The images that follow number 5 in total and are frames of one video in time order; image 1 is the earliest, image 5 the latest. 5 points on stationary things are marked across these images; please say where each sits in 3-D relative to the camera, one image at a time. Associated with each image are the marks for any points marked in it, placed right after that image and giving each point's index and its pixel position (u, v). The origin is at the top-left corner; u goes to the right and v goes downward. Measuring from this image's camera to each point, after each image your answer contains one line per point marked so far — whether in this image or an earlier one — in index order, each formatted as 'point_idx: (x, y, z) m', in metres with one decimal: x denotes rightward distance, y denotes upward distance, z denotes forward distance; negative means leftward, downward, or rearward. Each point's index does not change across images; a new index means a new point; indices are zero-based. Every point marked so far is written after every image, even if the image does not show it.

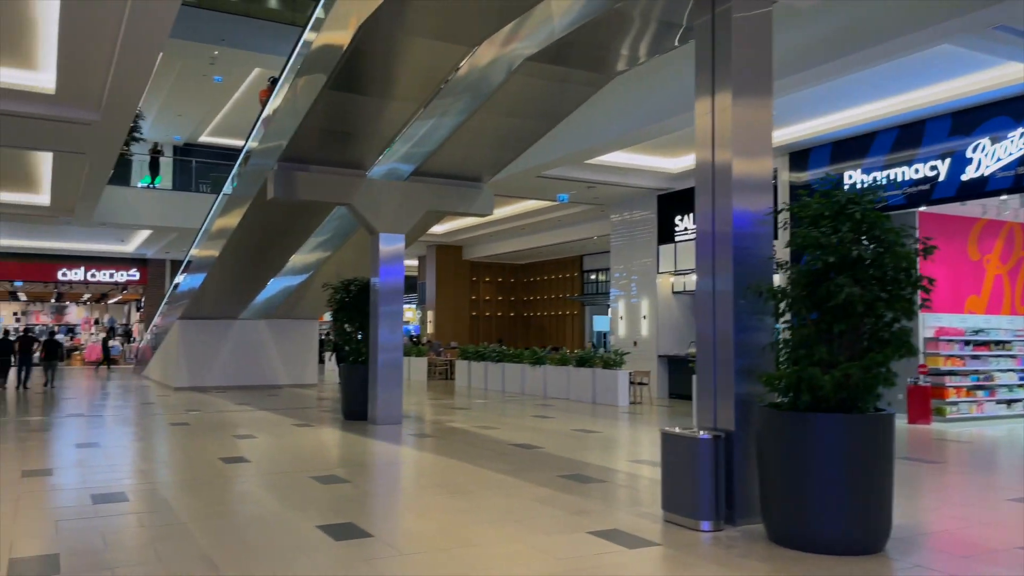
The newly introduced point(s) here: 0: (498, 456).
0: (0.0, -1.6, +7.2) m
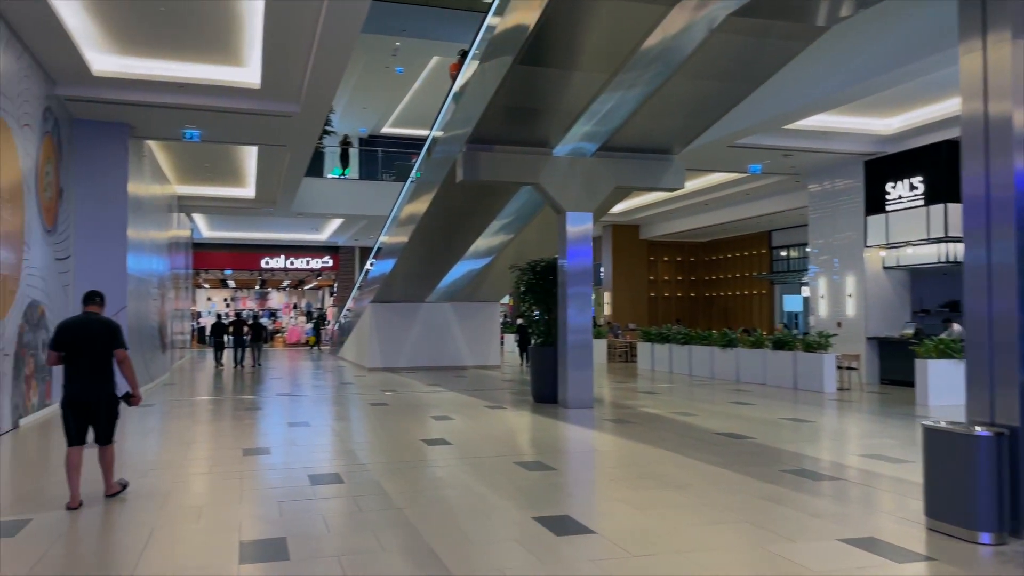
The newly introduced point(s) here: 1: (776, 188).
0: (+1.7, -1.4, +6.7) m
1: (+4.9, +1.9, +14.6) m
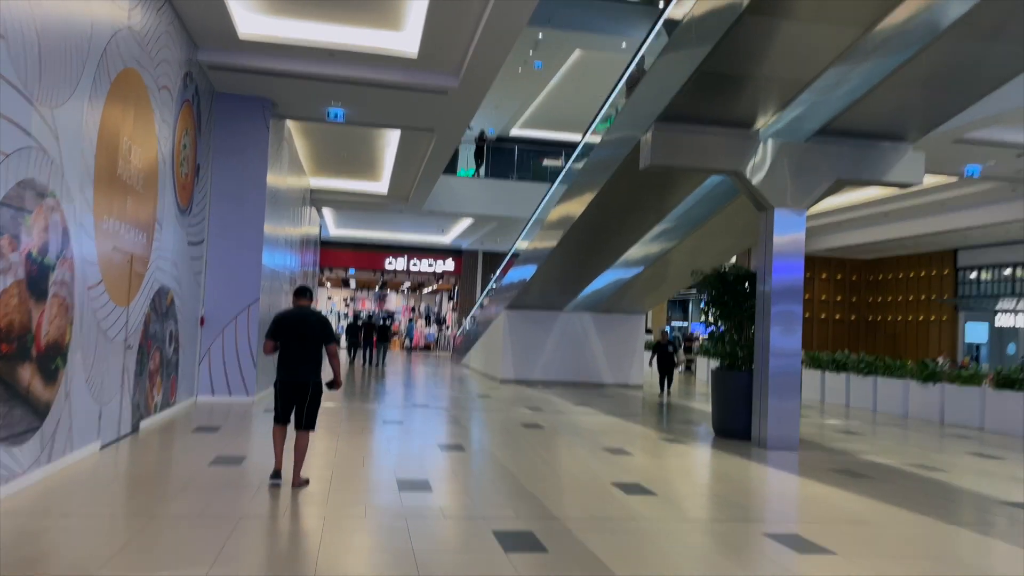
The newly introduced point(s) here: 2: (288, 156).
0: (+3.1, -1.5, +5.0) m
1: (+7.4, +1.5, +12.5) m
2: (-3.1, +1.8, +11.2) m
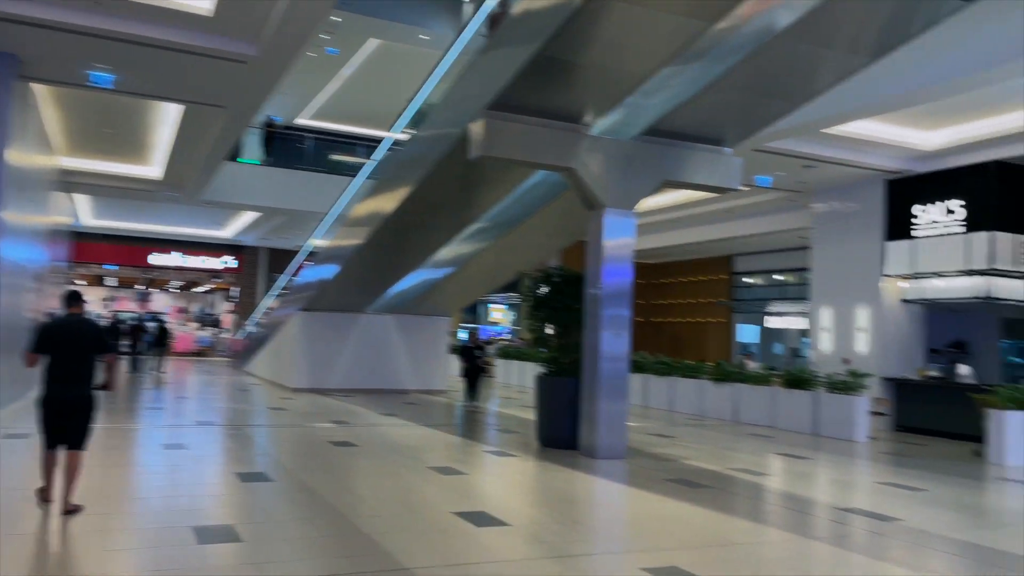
0: (+2.0, -1.5, +5.1) m
1: (+4.3, +1.4, +13.4) m
2: (-5.6, +1.9, +9.4) m
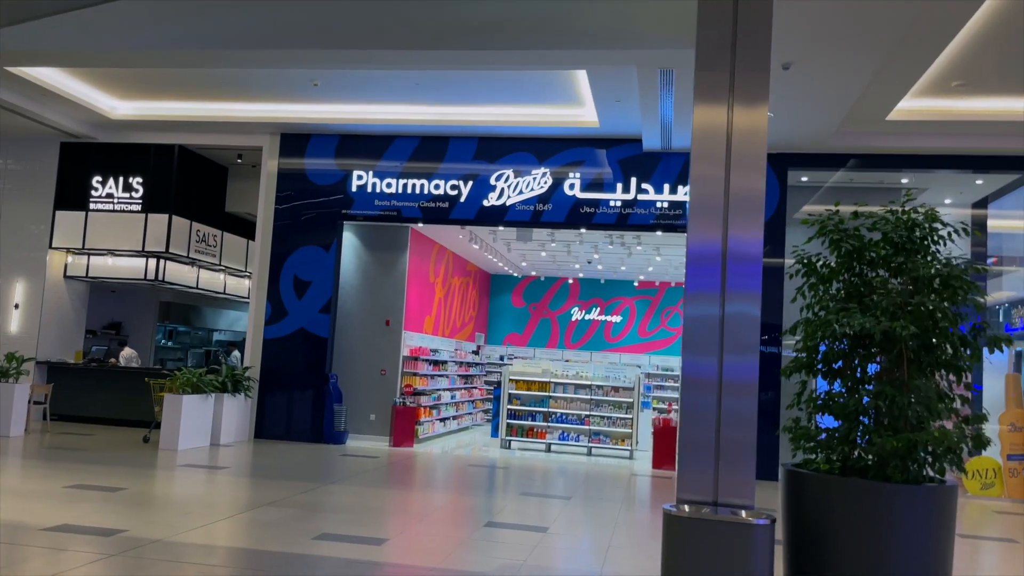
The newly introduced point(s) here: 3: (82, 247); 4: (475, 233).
0: (-2.4, -1.4, +4.0) m
1: (-7.9, +1.9, +10.5) m
2: (-9.8, +2.8, 0.0) m
3: (-5.6, +0.5, +10.6) m
4: (-0.5, +0.7, +10.7) m
